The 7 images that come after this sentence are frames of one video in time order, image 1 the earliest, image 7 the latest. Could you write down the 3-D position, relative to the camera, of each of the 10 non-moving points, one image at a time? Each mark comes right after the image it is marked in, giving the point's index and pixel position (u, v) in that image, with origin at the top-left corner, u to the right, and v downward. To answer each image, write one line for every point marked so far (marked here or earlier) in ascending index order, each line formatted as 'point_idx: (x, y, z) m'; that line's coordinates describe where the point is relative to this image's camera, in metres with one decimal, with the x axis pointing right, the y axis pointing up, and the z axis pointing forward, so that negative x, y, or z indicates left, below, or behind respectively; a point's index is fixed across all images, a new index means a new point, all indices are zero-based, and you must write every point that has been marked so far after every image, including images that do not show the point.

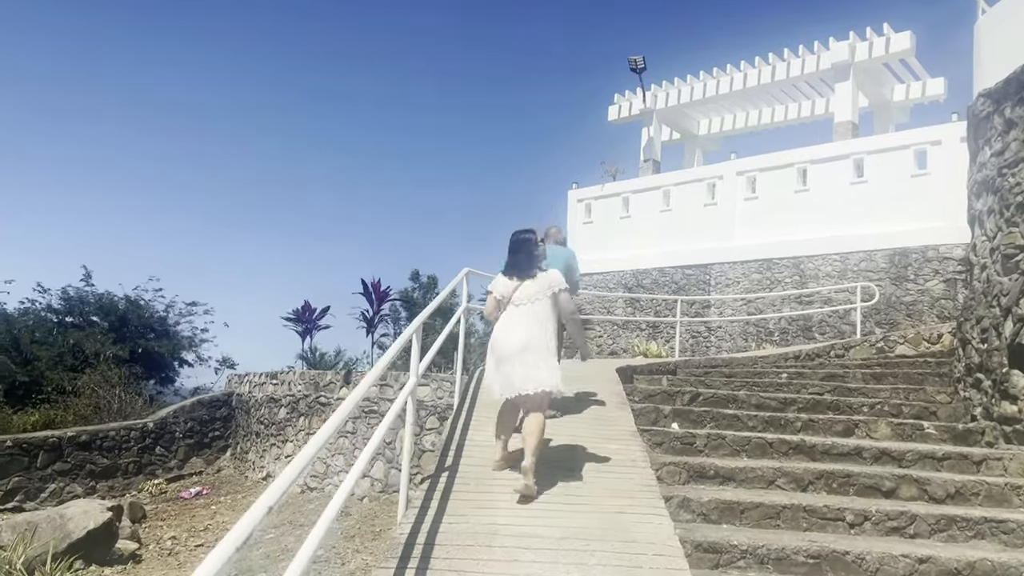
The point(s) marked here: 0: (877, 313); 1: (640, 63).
0: (+6.6, -0.4, +13.5) m
1: (+3.0, +5.2, +17.4) m
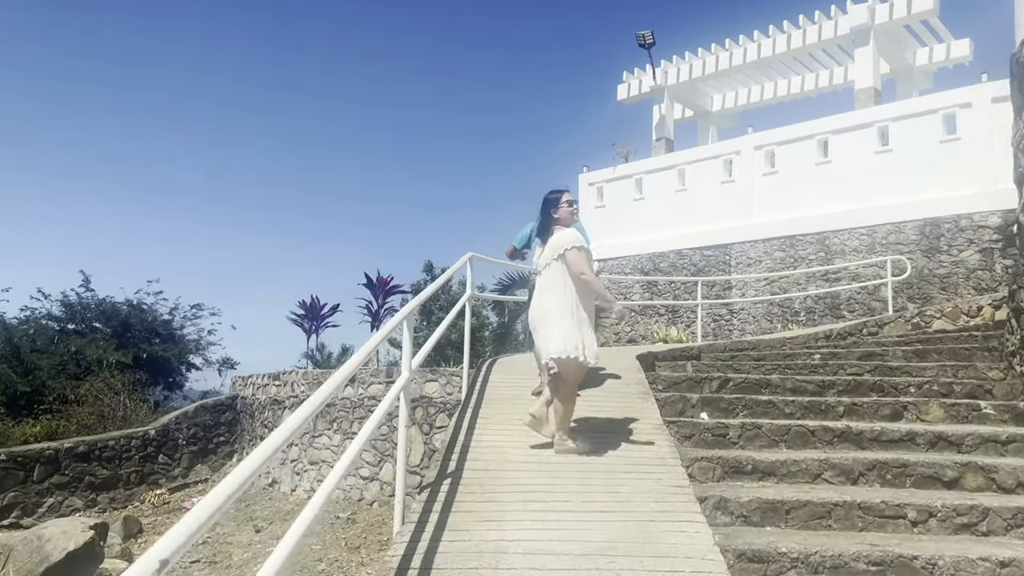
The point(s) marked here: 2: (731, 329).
0: (+6.8, 0.0, +12.8) m
1: (+3.0, +5.6, +16.7) m
2: (+4.4, -0.8, +15.1) m
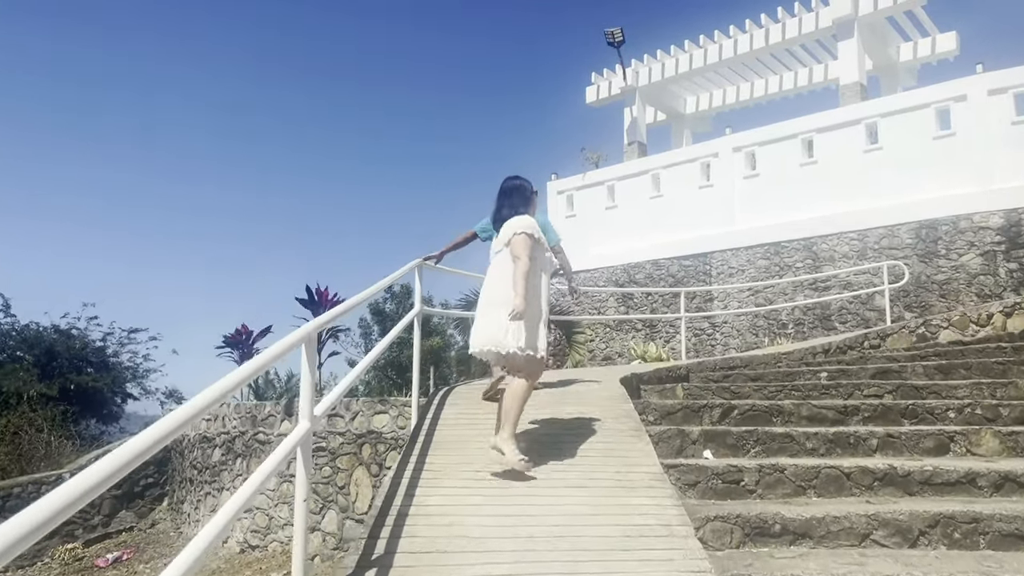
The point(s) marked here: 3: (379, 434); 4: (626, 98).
0: (+6.2, -0.1, +11.8) m
1: (+2.2, +5.3, +15.7) m
2: (+3.8, -1.1, +14.0) m
3: (-1.4, -1.5, +7.9) m
4: (+2.5, +4.2, +16.7) m
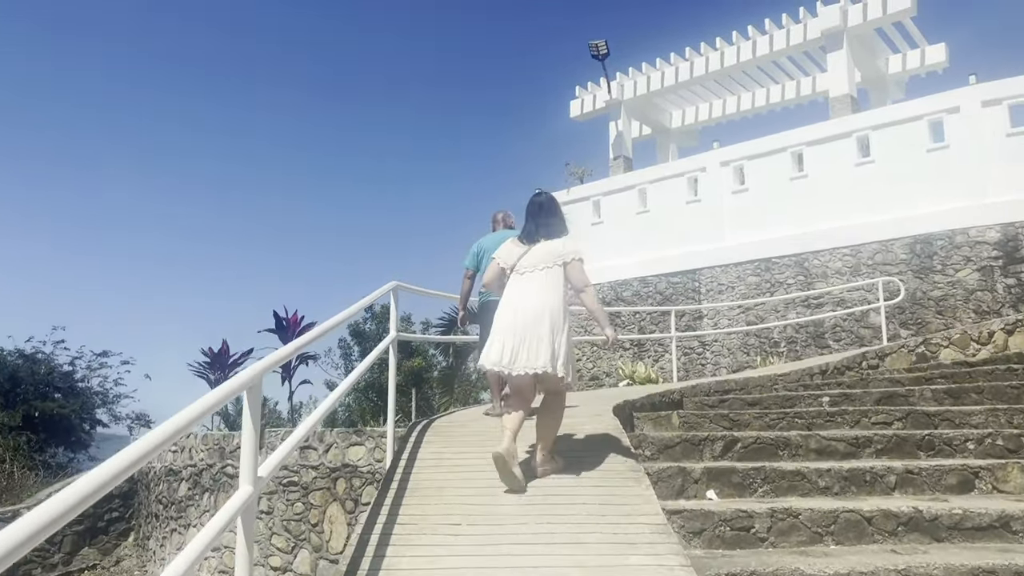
0: (+6.0, -0.4, +11.5) m
1: (+1.9, +4.9, +15.4) m
2: (+3.5, -1.4, +13.6) m
3: (-1.5, -1.8, +7.4) m
4: (+2.2, +3.9, +16.4) m
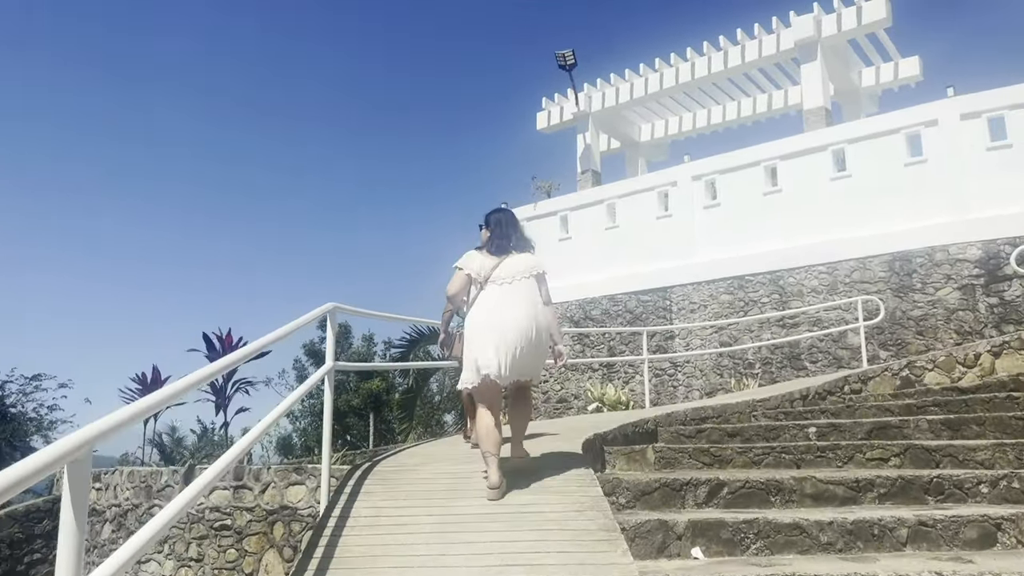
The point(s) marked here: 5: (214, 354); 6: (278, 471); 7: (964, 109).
0: (+5.4, -0.7, +11.0) m
1: (+1.2, +4.5, +14.9) m
2: (+2.8, -1.7, +13.0) m
3: (-1.9, -1.9, +6.6) m
4: (+1.4, +3.5, +15.8) m
5: (-3.8, -0.9, +9.6) m
6: (-2.1, -1.6, +6.7) m
7: (+6.4, +2.5, +10.7) m
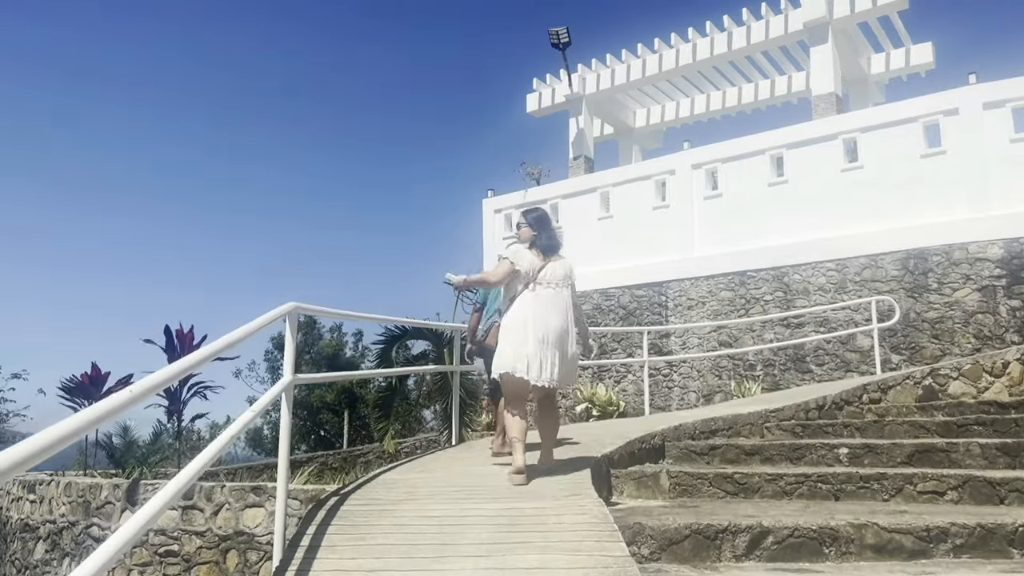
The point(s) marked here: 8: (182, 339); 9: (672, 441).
0: (+5.2, -0.6, +10.3) m
1: (+1.0, +4.7, +14.0) m
2: (+2.6, -1.6, +12.2) m
3: (-2.0, -1.9, +5.7) m
4: (+1.2, +3.6, +14.9) m
5: (-3.9, -0.7, +8.6) m
6: (-2.2, -1.6, +5.8) m
7: (+6.3, +2.5, +9.9) m
8: (-3.8, -0.6, +8.7) m
9: (+1.4, -1.3, +6.6) m
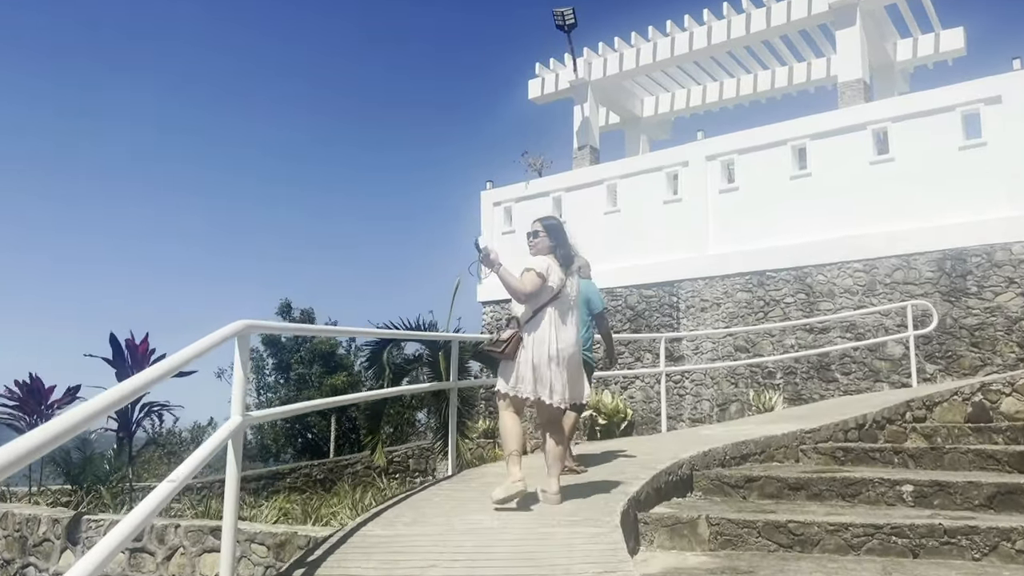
0: (+5.3, -0.7, +9.5) m
1: (+1.0, +4.7, +13.0) m
2: (+2.6, -1.6, +11.4) m
3: (-1.9, -1.9, +4.8) m
4: (+1.2, +3.6, +14.1) m
5: (-3.9, -0.7, +7.7) m
6: (-2.1, -1.6, +4.9) m
7: (+6.4, +2.5, +9.1) m
8: (-3.8, -0.6, +7.8) m
9: (+1.5, -1.4, +5.8) m
